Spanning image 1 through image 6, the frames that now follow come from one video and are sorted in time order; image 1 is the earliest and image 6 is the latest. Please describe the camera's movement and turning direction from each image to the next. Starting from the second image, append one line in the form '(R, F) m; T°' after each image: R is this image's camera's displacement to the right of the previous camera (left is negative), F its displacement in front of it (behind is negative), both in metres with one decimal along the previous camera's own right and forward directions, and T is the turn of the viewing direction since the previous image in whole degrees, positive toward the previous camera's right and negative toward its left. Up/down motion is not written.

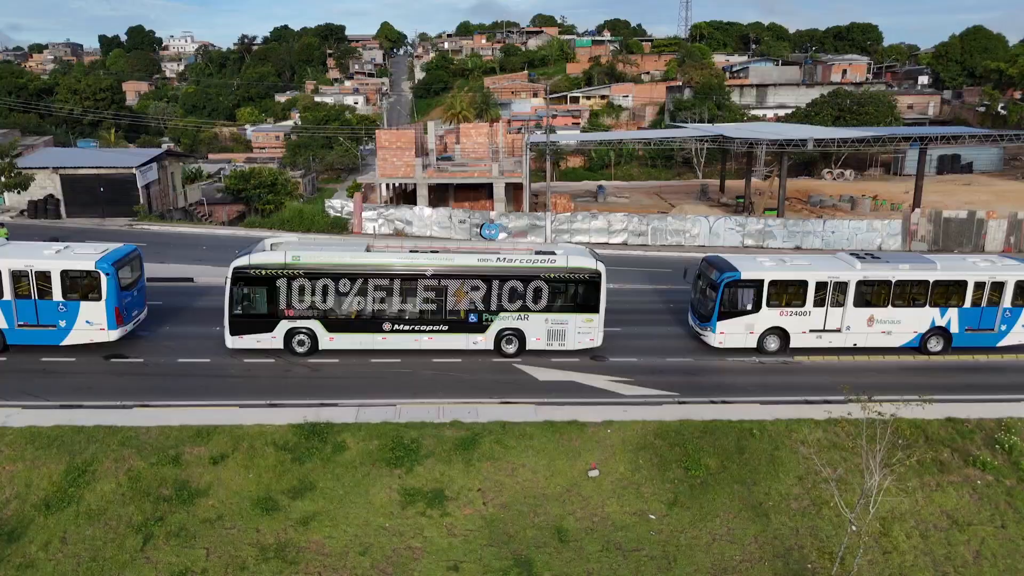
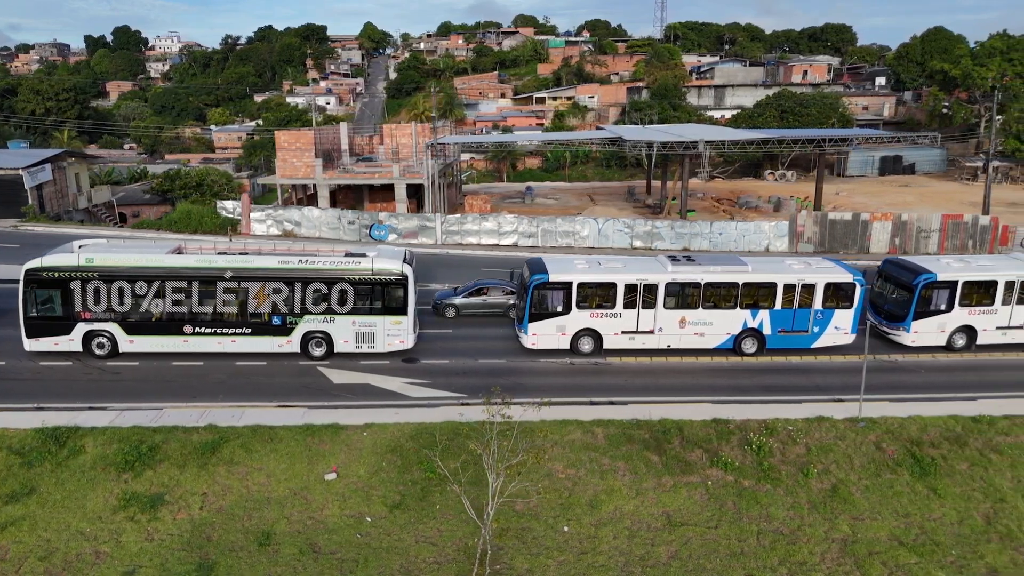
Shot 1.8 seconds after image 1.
(+5.2, -0.1) m; +1°
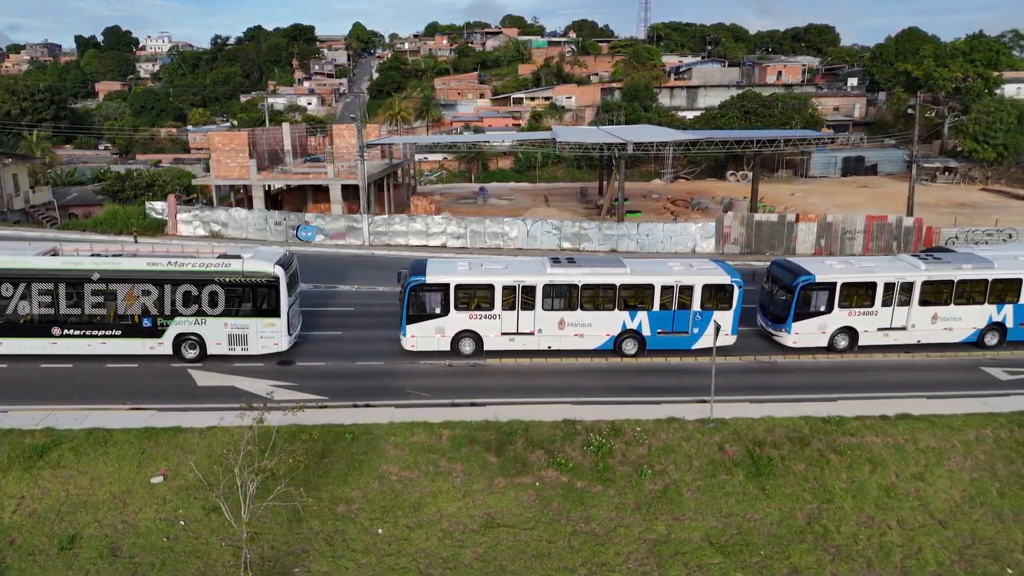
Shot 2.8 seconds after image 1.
(+3.4, 0.0) m; 0°
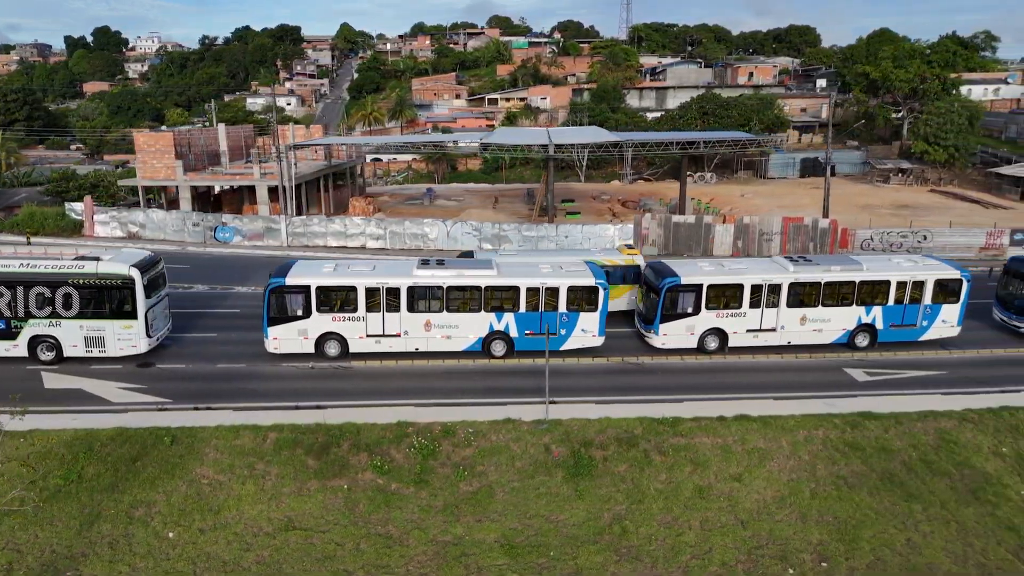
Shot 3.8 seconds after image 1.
(+3.7, 0.0) m; +1°
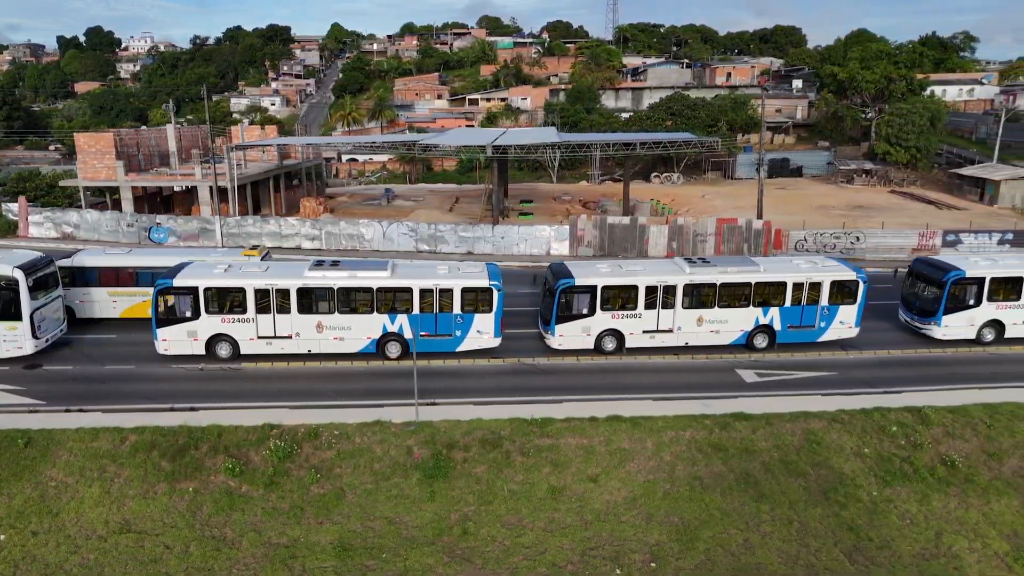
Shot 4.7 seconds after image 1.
(+3.0, 0.0) m; 0°
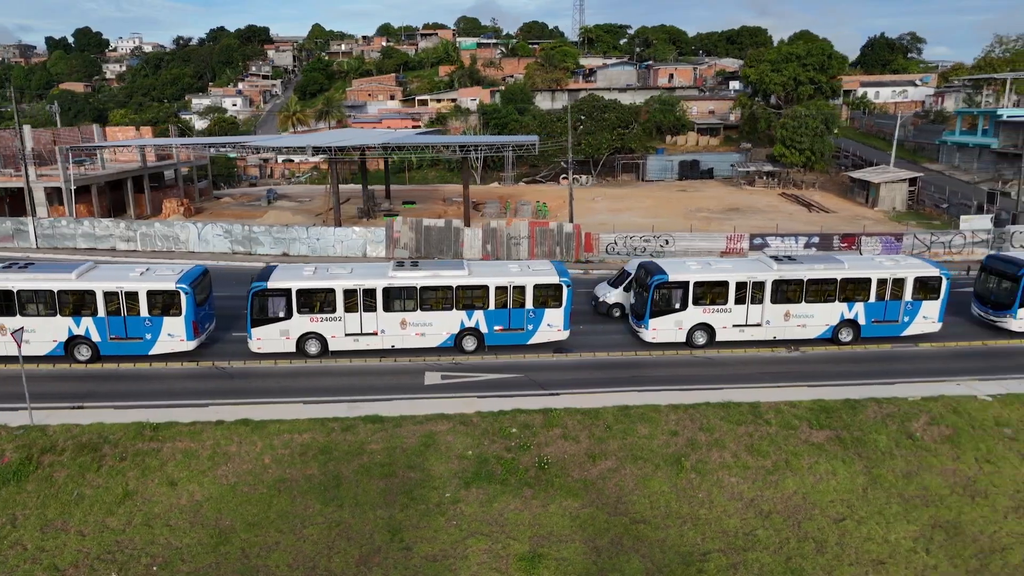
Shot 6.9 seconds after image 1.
(+9.0, -0.1) m; 0°
